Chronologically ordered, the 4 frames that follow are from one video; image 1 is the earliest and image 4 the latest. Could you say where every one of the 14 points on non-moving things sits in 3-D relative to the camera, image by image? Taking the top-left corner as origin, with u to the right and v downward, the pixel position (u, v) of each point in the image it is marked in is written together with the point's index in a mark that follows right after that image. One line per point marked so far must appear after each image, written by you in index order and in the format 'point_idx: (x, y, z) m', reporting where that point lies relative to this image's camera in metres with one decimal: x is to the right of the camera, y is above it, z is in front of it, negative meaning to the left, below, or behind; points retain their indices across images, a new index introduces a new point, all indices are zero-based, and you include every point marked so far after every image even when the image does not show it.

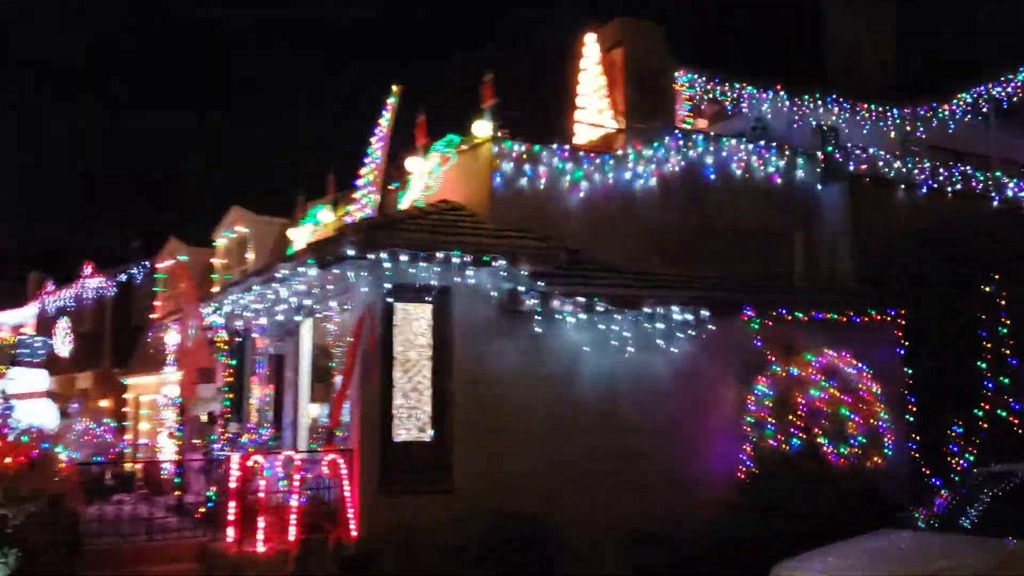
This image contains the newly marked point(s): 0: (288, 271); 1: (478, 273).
0: (-2.6, +0.2, +9.9) m
1: (-0.4, +0.2, +10.4) m
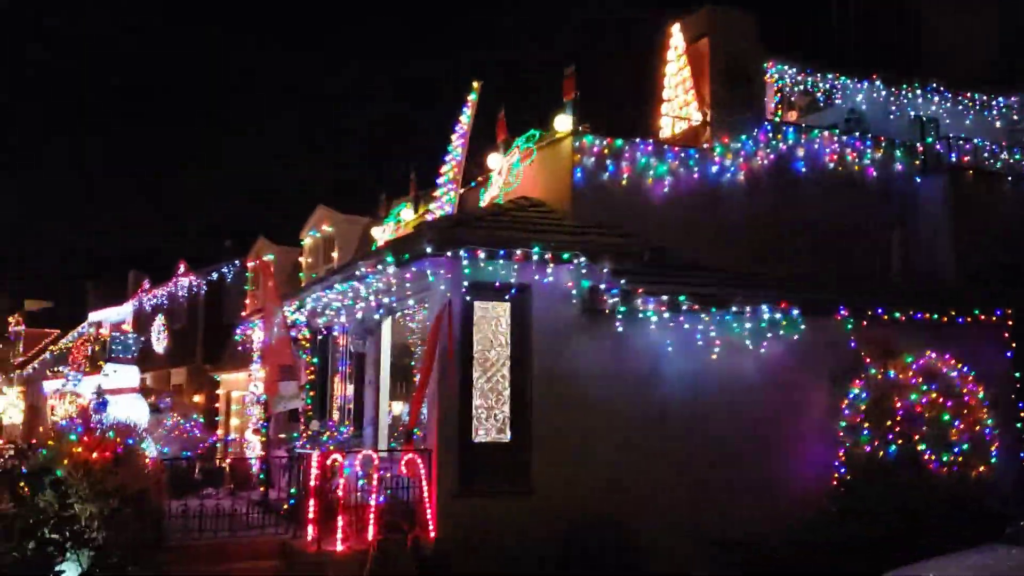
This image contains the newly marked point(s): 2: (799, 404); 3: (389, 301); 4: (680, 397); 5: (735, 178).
0: (-1.7, +0.2, +9.9) m
1: (+0.5, +0.2, +10.2) m
2: (+3.9, -1.6, +11.4) m
3: (-1.6, -0.2, +10.8) m
4: (+2.1, -1.4, +10.8) m
5: (+3.4, +1.7, +12.8) m
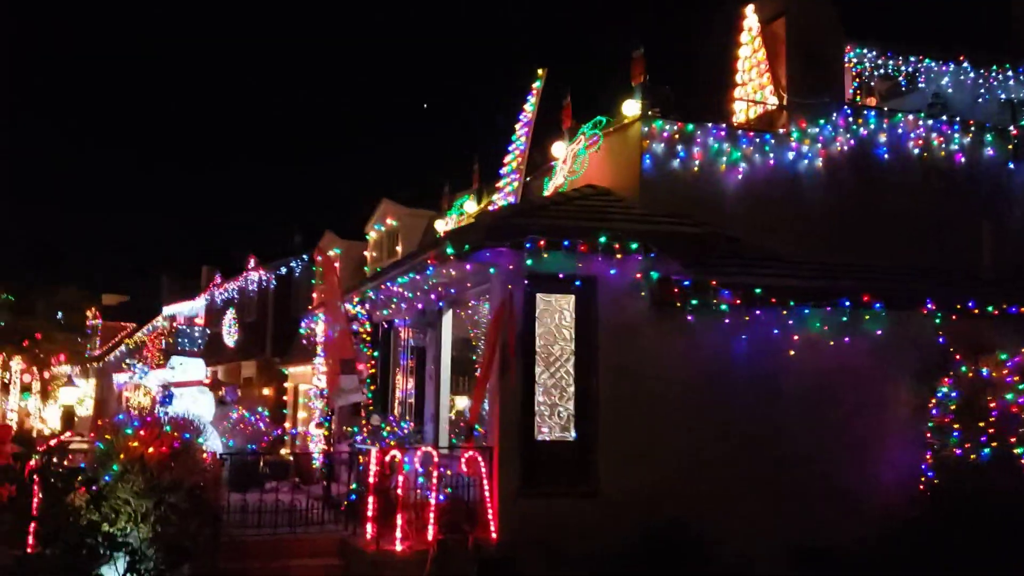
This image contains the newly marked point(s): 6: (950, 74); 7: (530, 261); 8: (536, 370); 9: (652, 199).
0: (-1.0, +0.3, +9.6) m
1: (+1.3, +0.3, +9.7) m
2: (+4.7, -1.5, +10.7) m
3: (-0.8, -0.1, +10.5) m
4: (+2.9, -1.3, +10.2) m
5: (+4.3, +1.8, +12.1) m
6: (+7.7, +3.8, +14.8) m
7: (+0.2, +0.3, +9.3) m
8: (+0.3, -0.9, +9.4) m
9: (+1.9, +1.2, +11.2) m
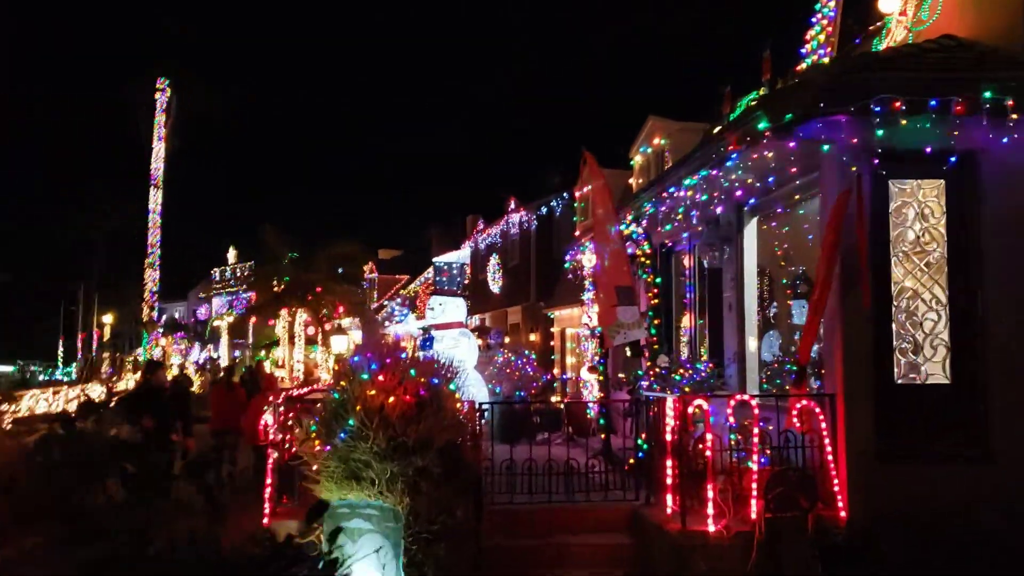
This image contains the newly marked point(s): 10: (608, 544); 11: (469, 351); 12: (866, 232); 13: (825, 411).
0: (+1.8, +1.2, +7.3) m
1: (+4.0, +1.3, +6.7) m
2: (+7.7, -0.3, +6.8) m
3: (+2.3, +0.9, +8.2) m
4: (+5.8, -0.2, +6.8) m
5: (+7.5, +3.0, +8.1) m
6: (+11.4, +5.4, +9.4) m
7: (+2.9, +1.2, +6.7) m
8: (+3.0, 0.0, +6.8) m
9: (+4.9, +2.3, +7.9) m
10: (+0.7, -2.0, +6.6) m
11: (-0.6, -0.9, +11.7) m
12: (+2.7, +0.4, +6.8) m
13: (+2.5, -1.0, +6.8) m
